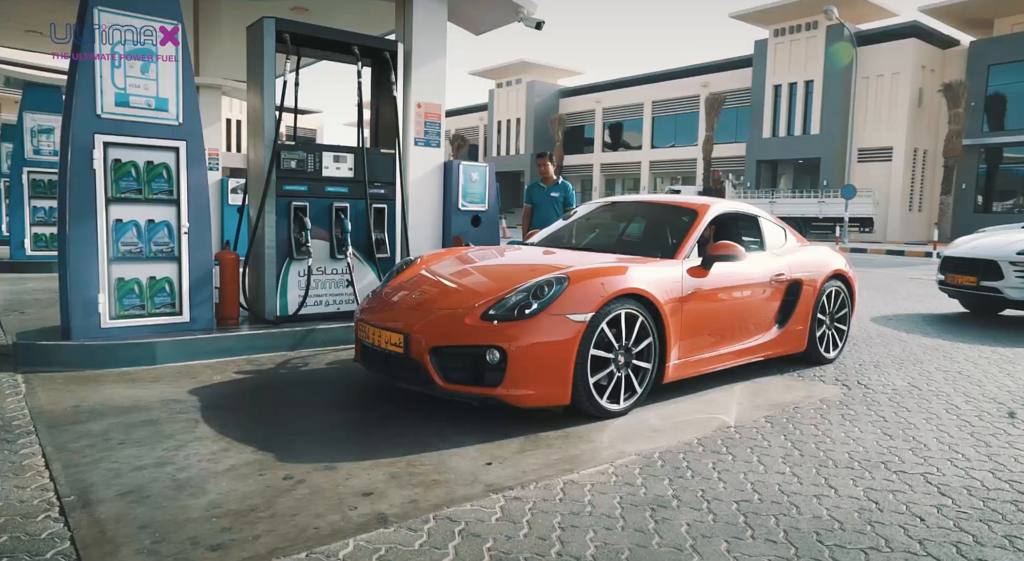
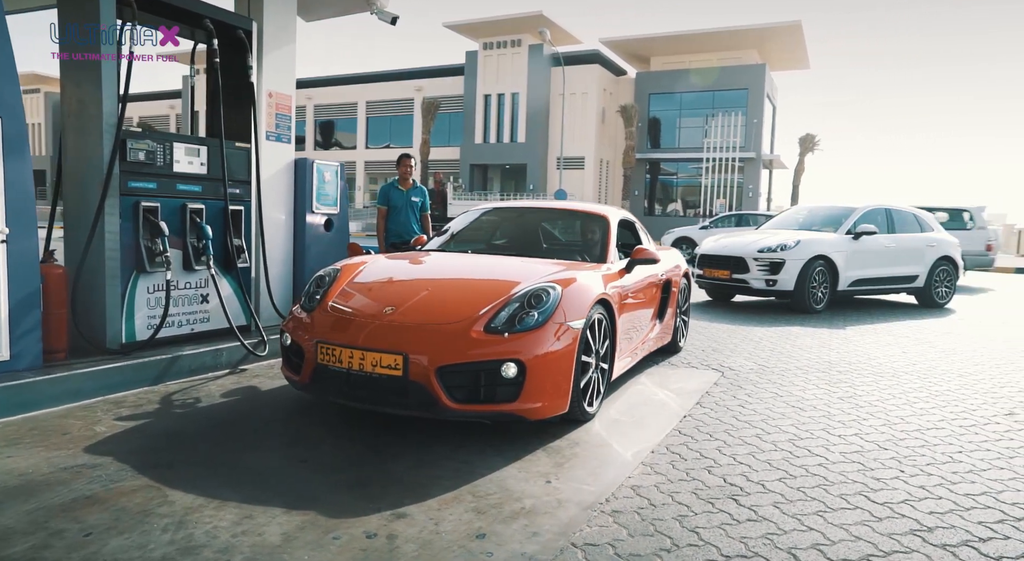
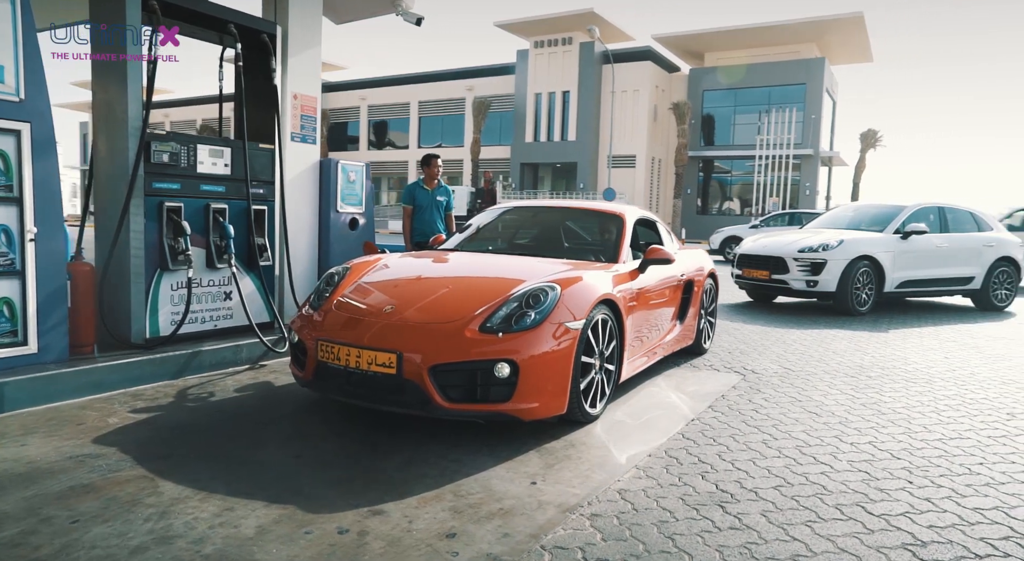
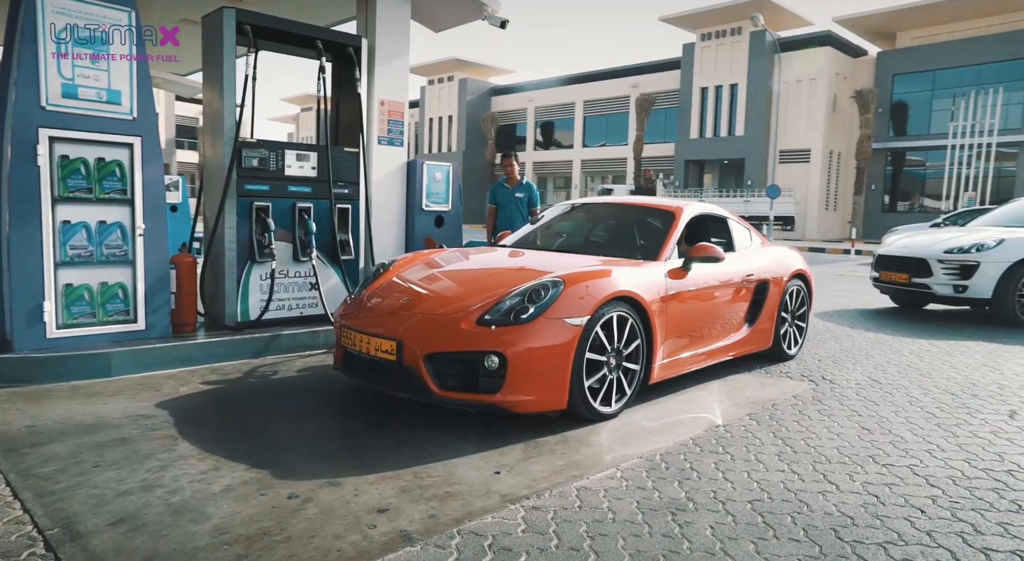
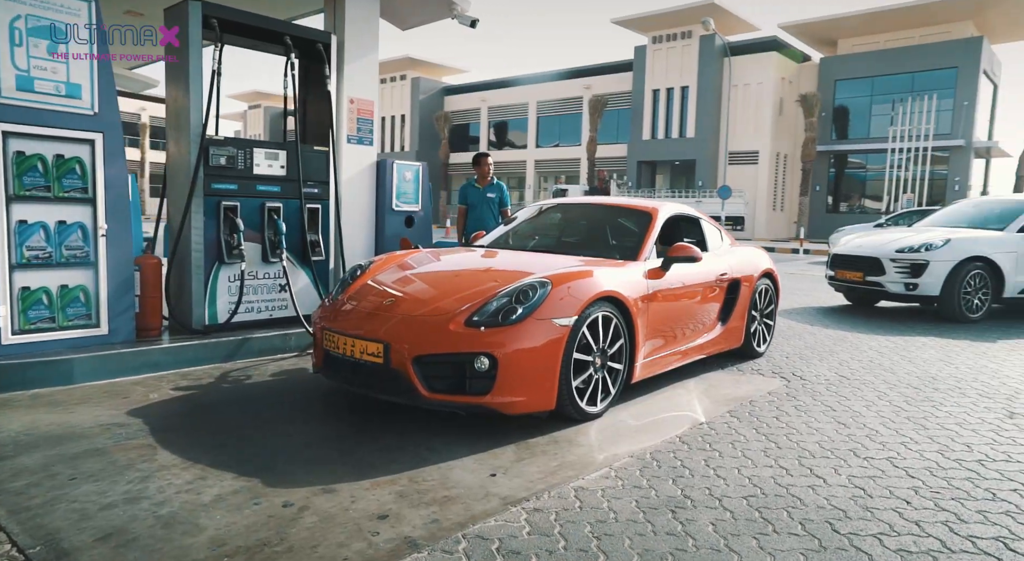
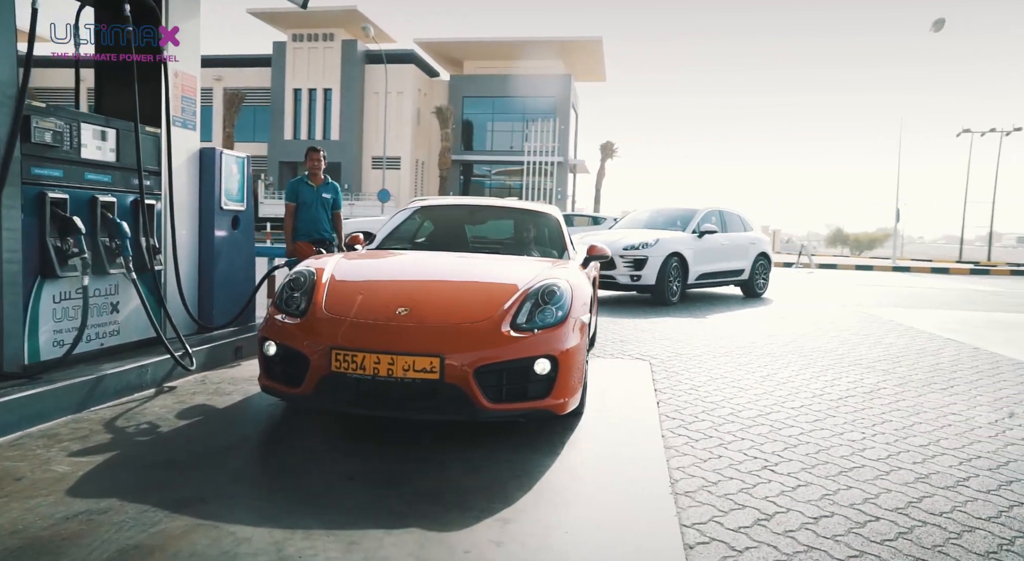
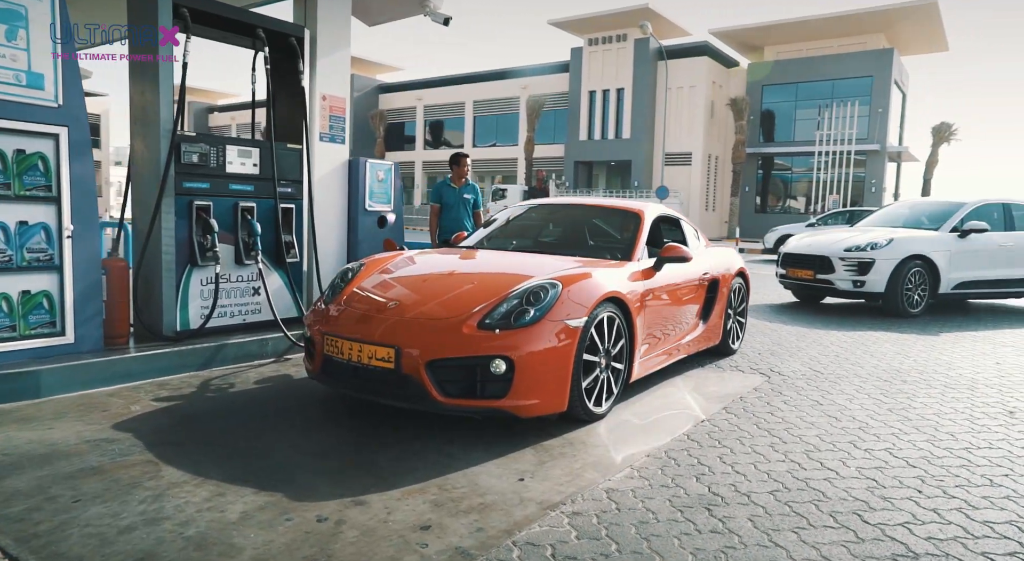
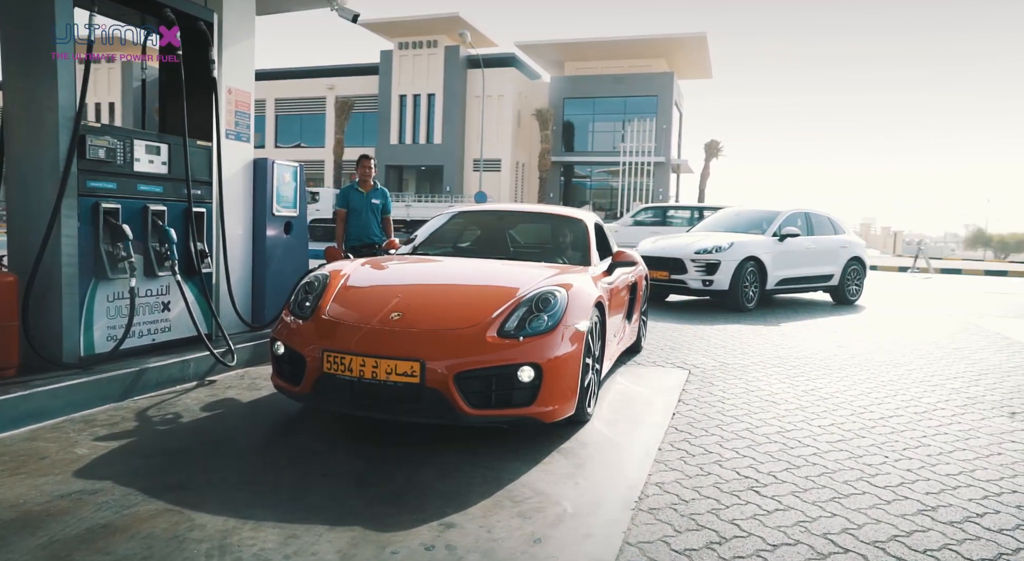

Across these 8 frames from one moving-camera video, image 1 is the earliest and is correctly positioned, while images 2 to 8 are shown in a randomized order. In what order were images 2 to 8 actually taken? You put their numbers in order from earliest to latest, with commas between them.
4, 5, 7, 3, 2, 8, 6
